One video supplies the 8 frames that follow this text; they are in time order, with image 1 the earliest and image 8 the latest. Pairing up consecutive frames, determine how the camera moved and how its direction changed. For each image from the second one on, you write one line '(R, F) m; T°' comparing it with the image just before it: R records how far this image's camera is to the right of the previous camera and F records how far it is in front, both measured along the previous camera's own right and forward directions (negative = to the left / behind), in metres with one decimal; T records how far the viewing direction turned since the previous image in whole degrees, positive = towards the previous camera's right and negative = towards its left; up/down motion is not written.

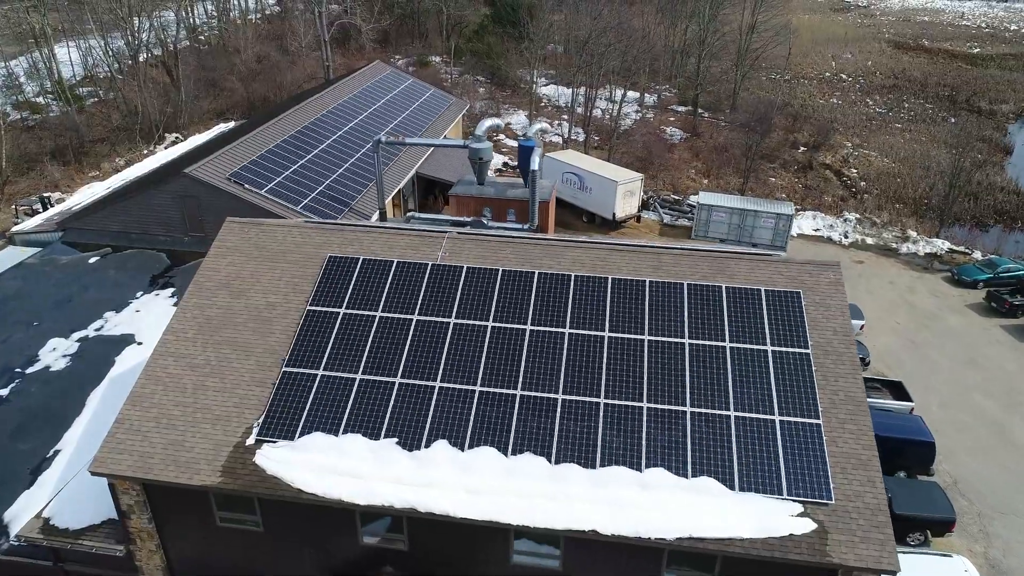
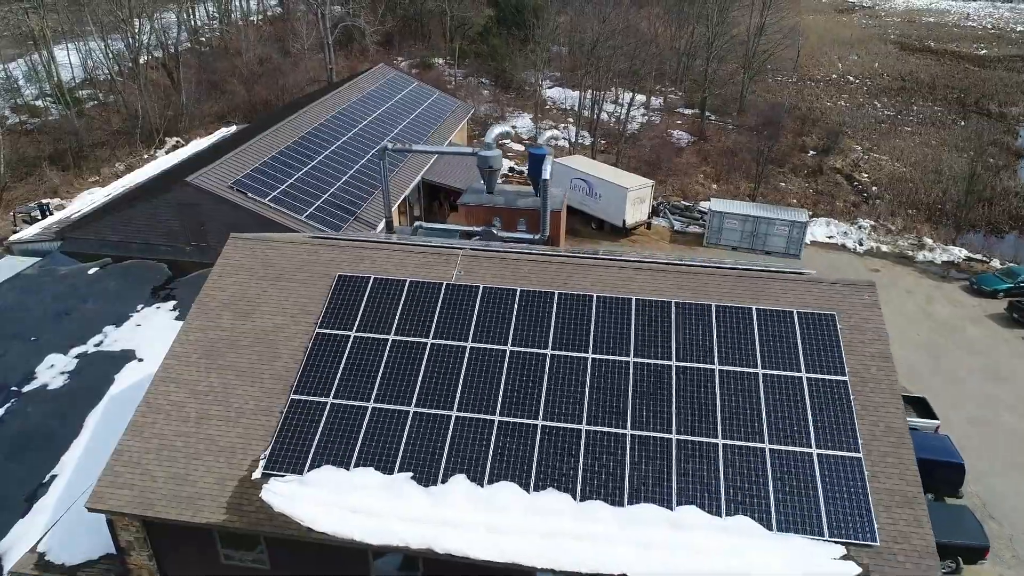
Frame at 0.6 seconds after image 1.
(-0.2, +0.6) m; 0°
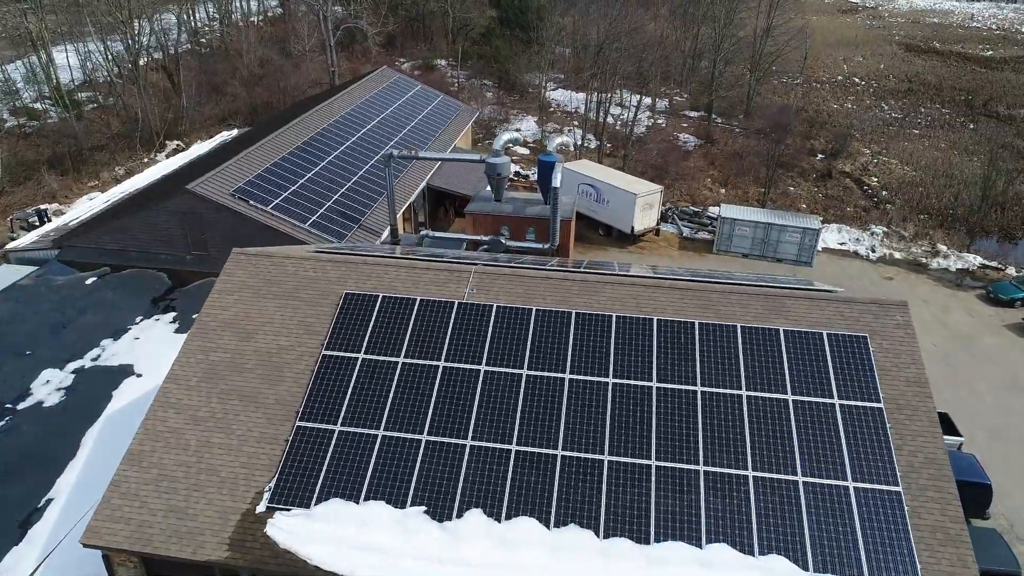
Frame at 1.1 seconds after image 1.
(-0.2, +0.5) m; 0°
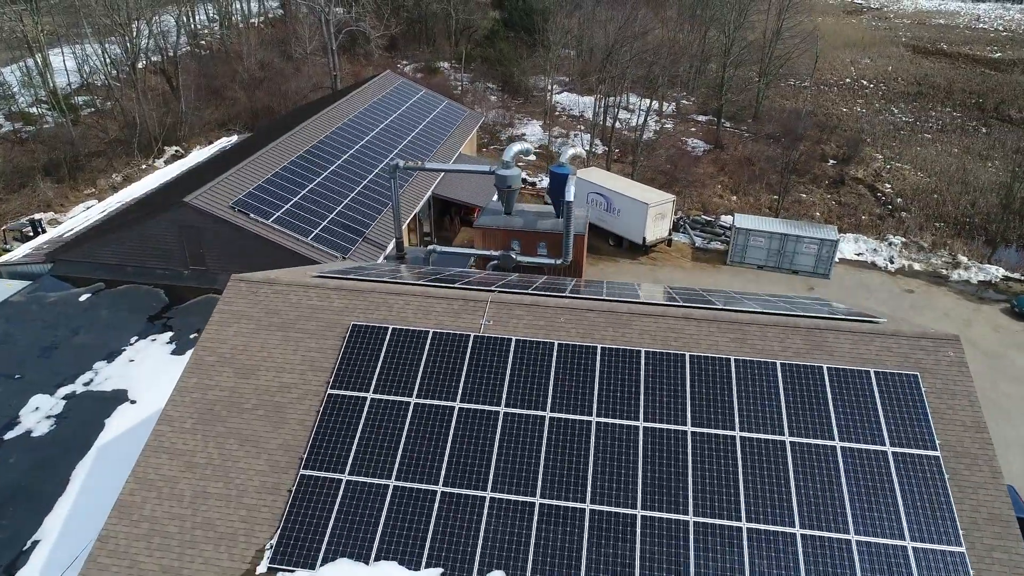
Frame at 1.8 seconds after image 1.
(-0.2, +0.8) m; 0°
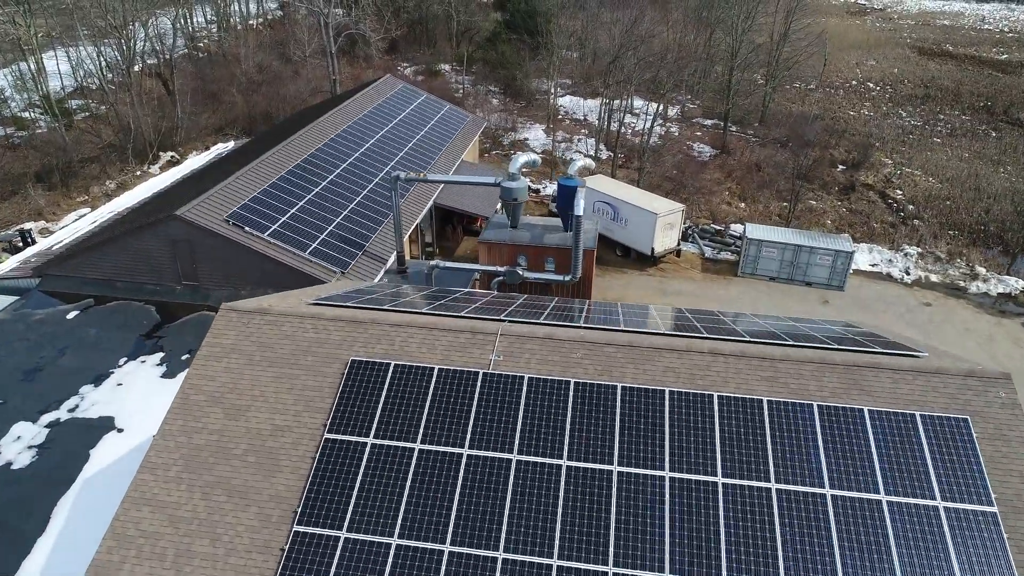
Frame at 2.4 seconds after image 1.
(-0.1, +0.8) m; 0°
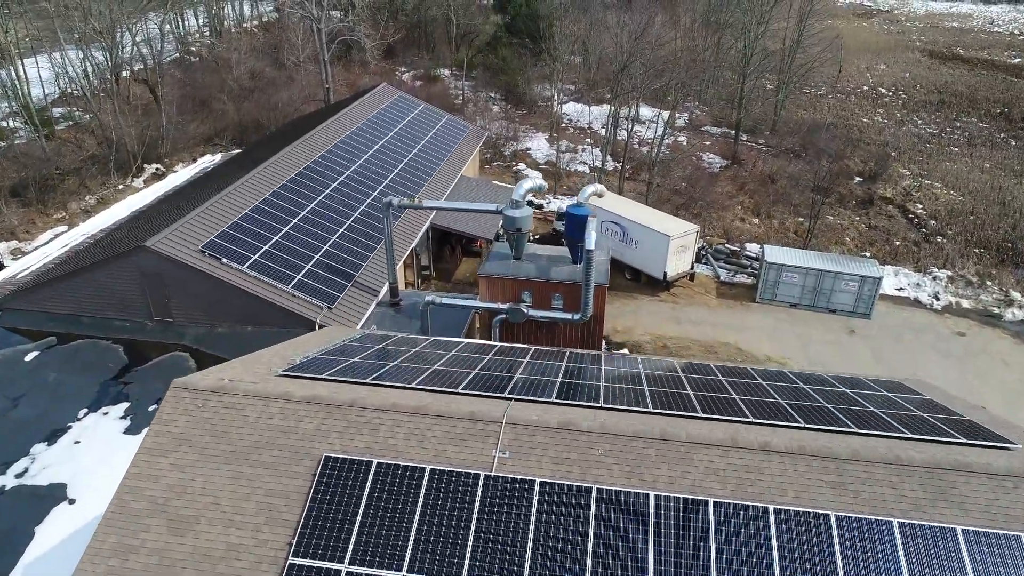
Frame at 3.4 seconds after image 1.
(-0.1, +1.8) m; 0°
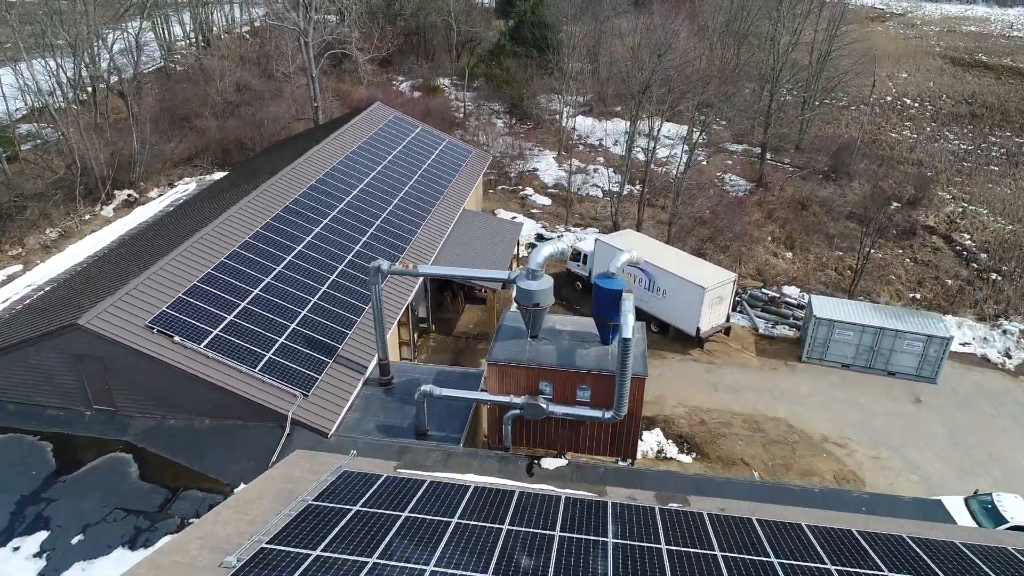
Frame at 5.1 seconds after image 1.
(-0.3, +3.2) m; 0°
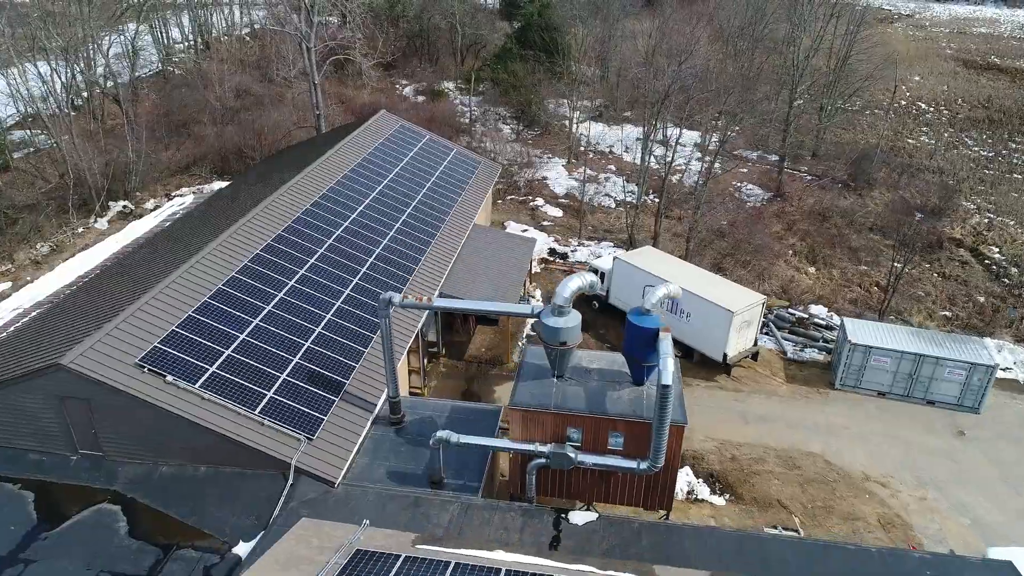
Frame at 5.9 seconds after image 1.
(-0.4, +1.2) m; 0°
